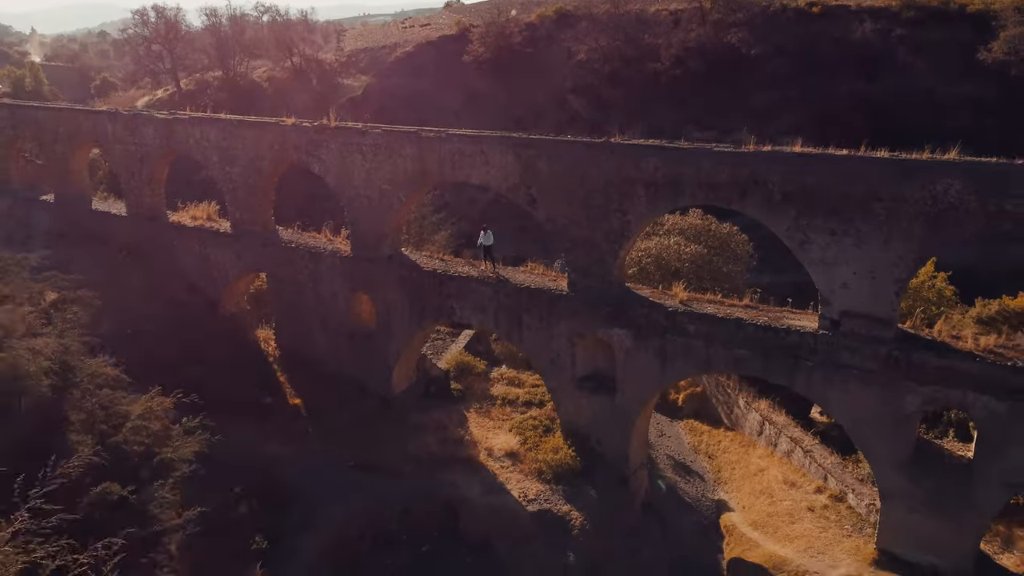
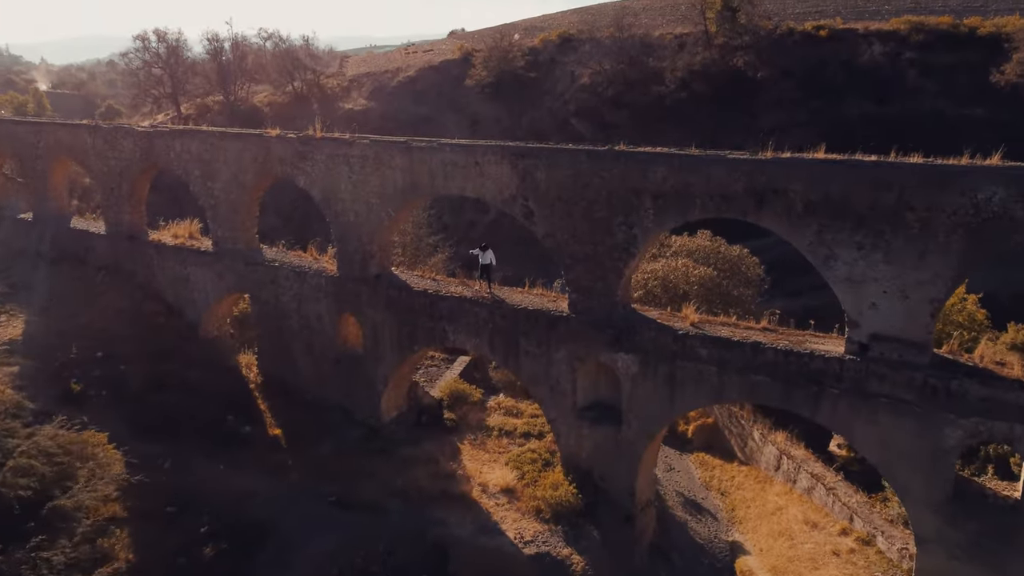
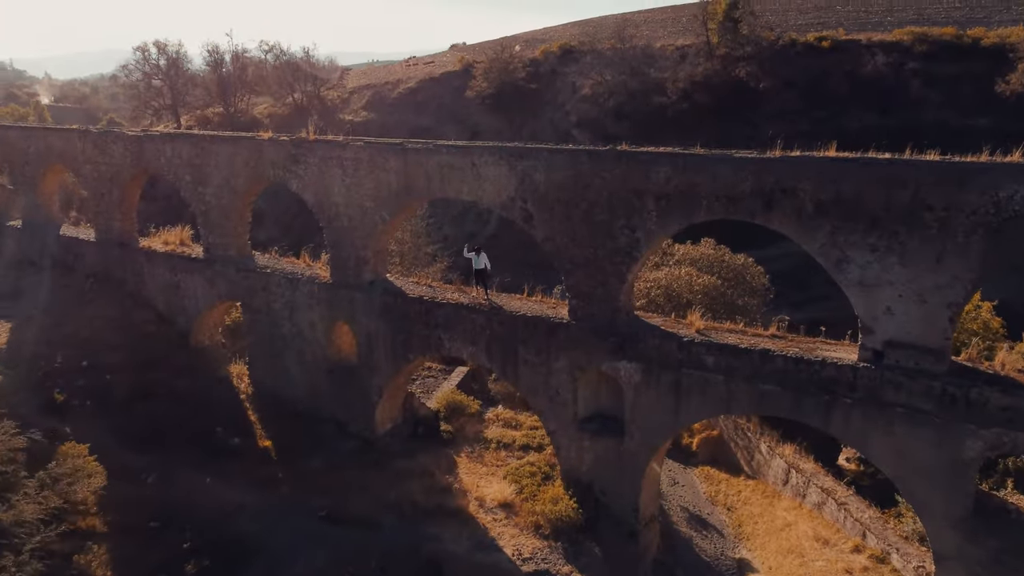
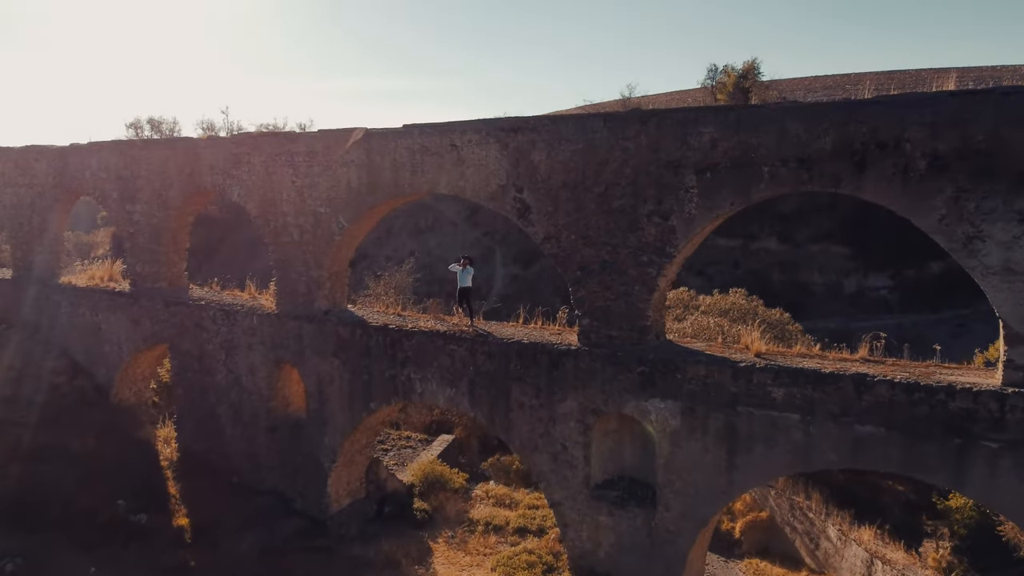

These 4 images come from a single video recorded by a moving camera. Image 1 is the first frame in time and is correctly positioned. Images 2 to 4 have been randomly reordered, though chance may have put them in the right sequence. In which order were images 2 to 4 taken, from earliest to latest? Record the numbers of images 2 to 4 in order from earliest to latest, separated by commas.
2, 3, 4
